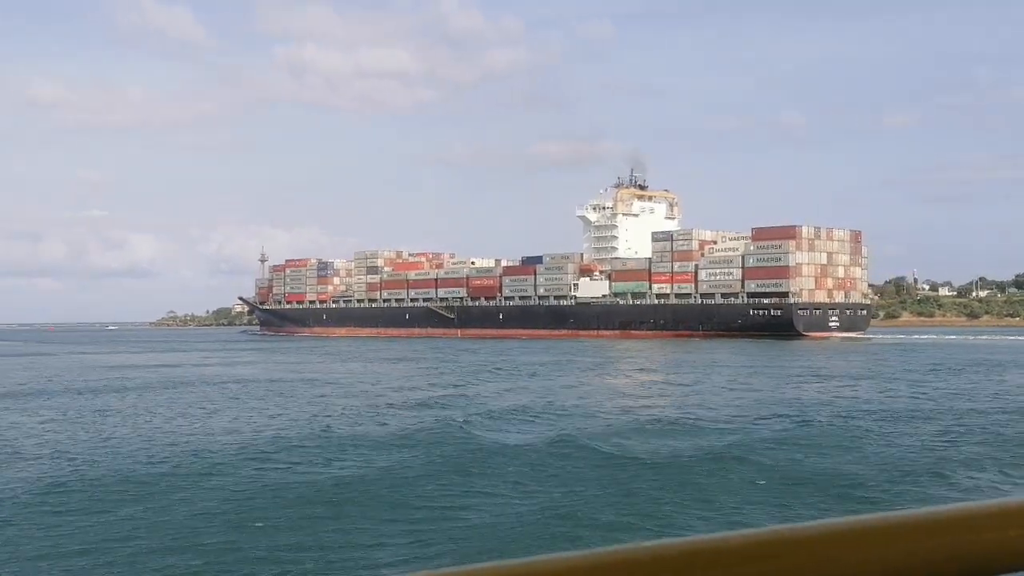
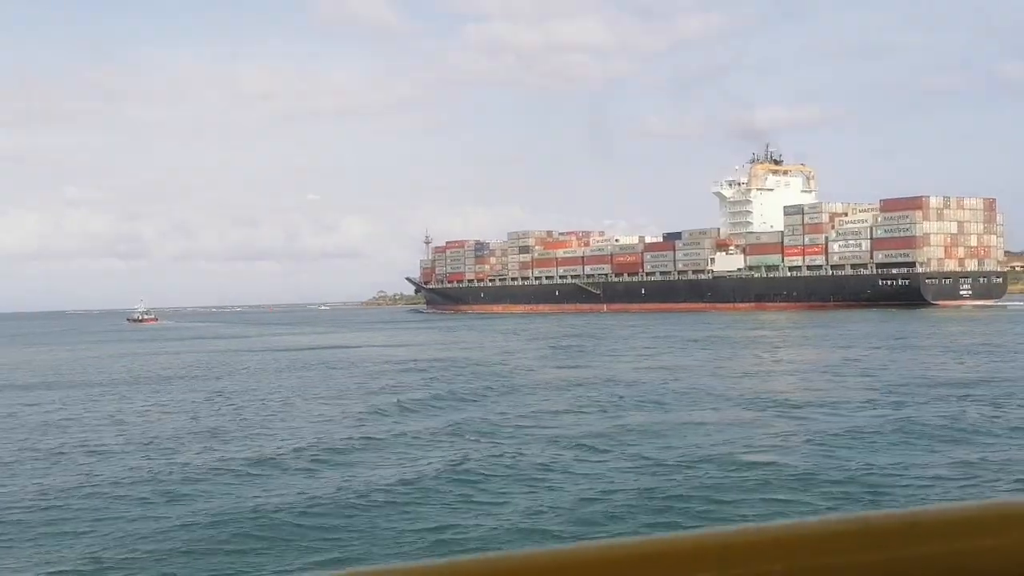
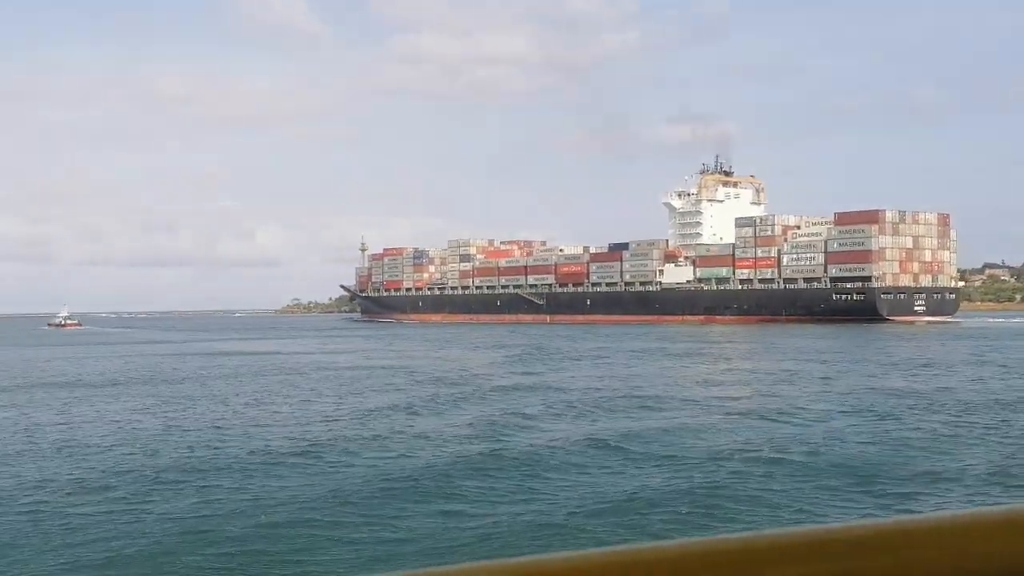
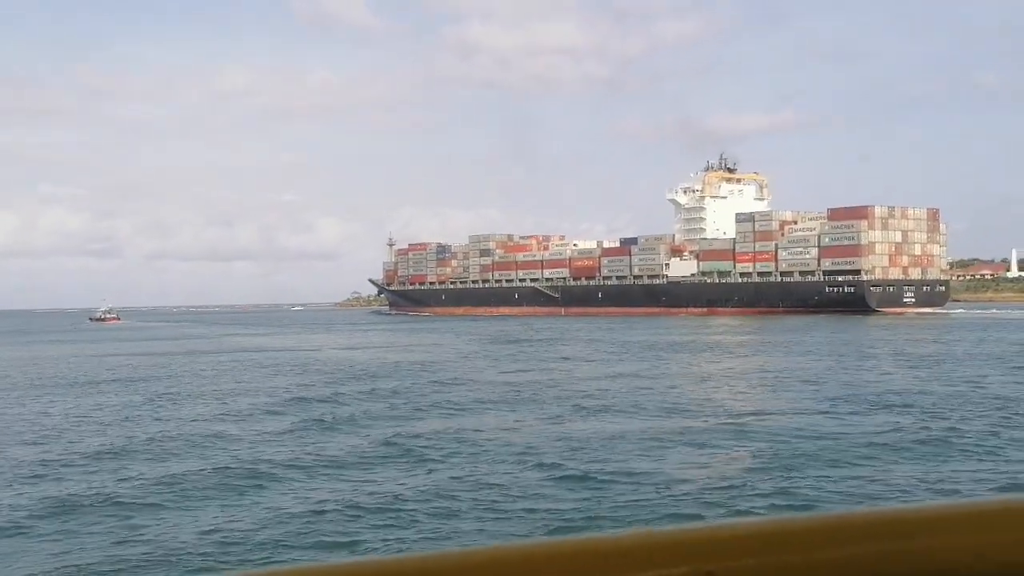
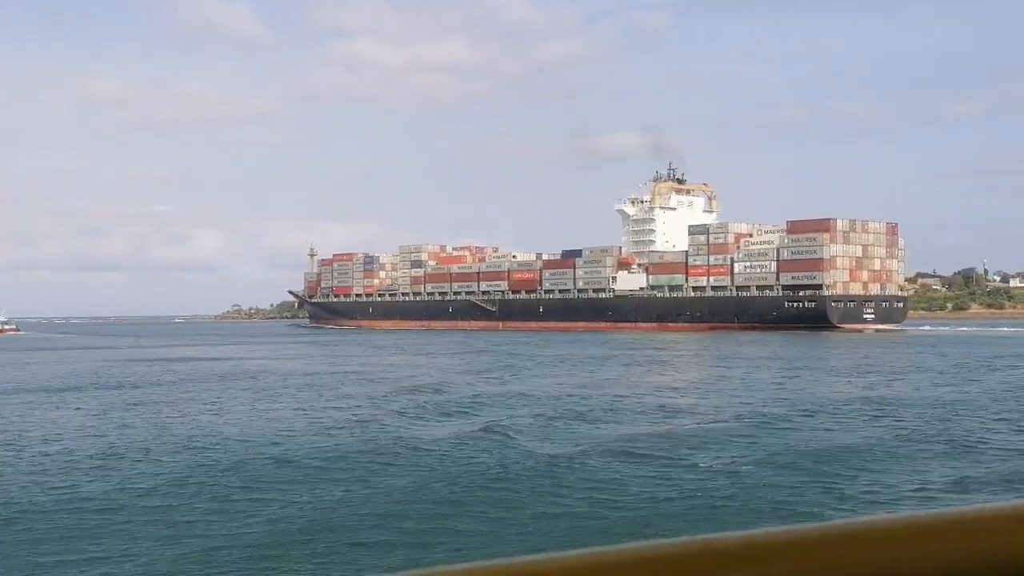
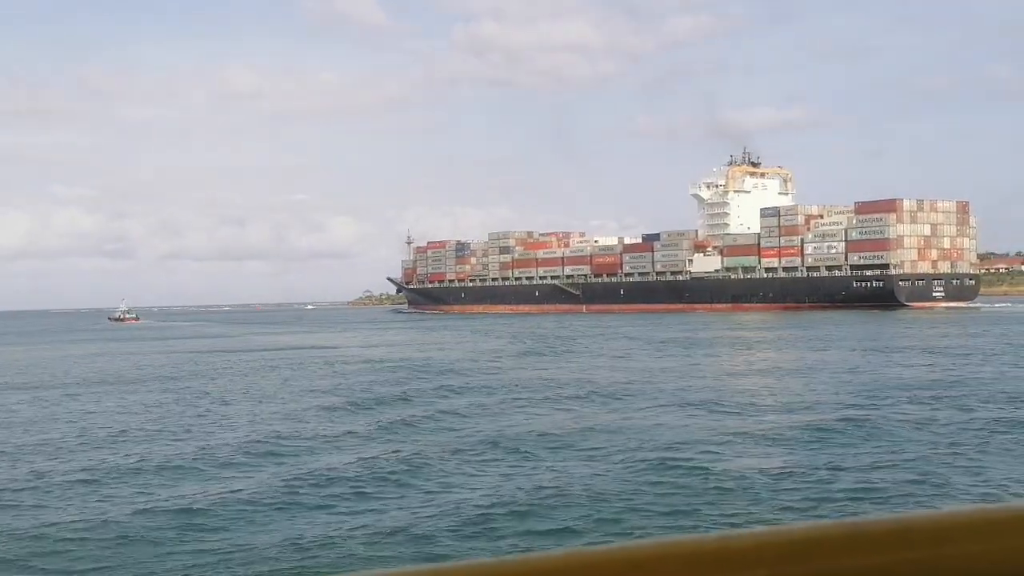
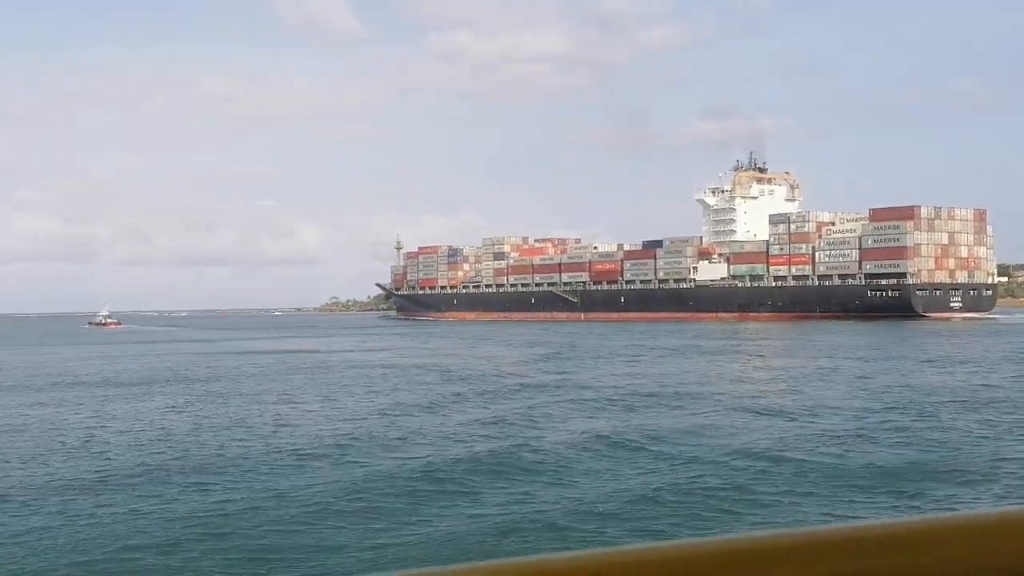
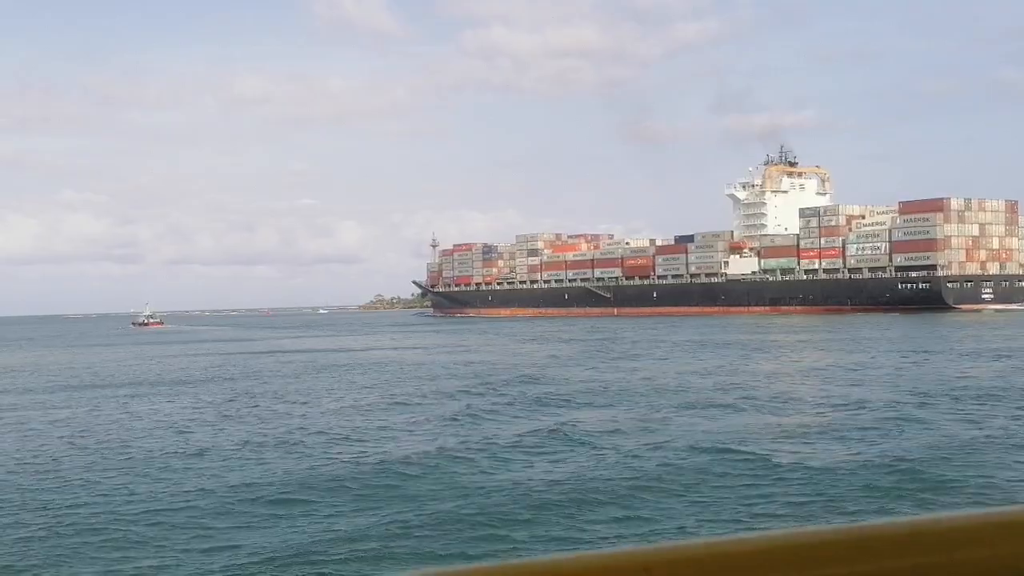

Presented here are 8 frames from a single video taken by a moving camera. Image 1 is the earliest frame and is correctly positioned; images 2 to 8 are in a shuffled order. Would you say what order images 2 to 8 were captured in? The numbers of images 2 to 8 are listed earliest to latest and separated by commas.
5, 3, 7, 8, 2, 6, 4
